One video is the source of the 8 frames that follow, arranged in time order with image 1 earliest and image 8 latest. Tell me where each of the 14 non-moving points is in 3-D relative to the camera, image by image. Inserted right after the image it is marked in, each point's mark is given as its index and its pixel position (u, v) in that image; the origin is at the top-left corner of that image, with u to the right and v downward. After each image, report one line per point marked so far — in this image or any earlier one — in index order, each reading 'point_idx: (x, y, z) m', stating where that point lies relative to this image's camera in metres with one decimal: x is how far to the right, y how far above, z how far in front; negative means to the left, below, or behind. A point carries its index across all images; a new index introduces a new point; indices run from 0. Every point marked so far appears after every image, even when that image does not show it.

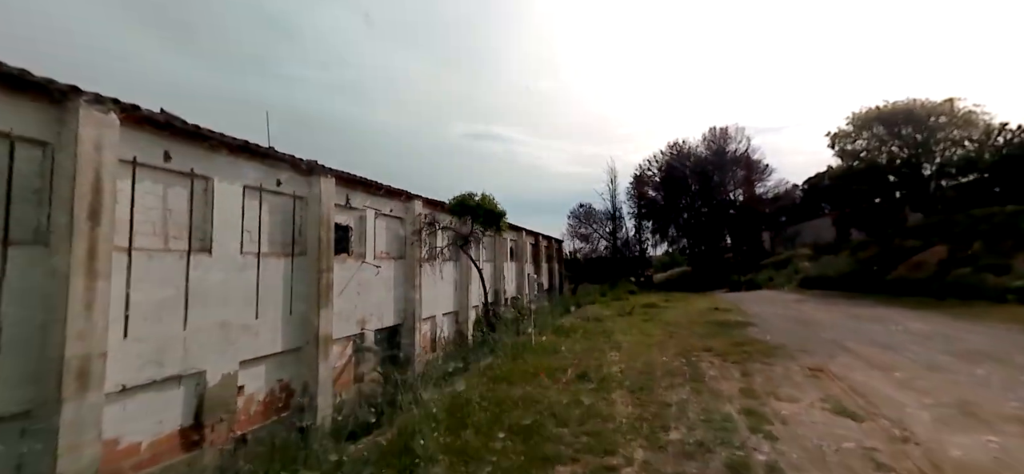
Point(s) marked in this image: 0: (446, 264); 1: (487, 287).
0: (-2.1, -0.9, +13.5) m
1: (-1.0, -2.1, +16.9) m
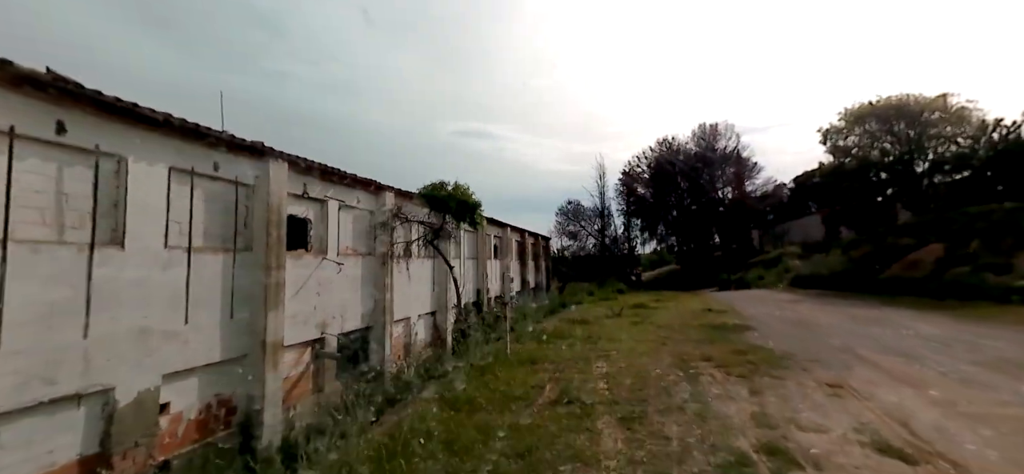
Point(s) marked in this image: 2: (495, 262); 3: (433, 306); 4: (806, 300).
0: (-2.7, -0.7, +12.5) m
1: (-1.7, -1.9, +15.9) m
2: (-0.8, -1.2, +19.0) m
3: (-2.5, -2.2, +13.1) m
4: (+10.8, -2.3, +15.4) m
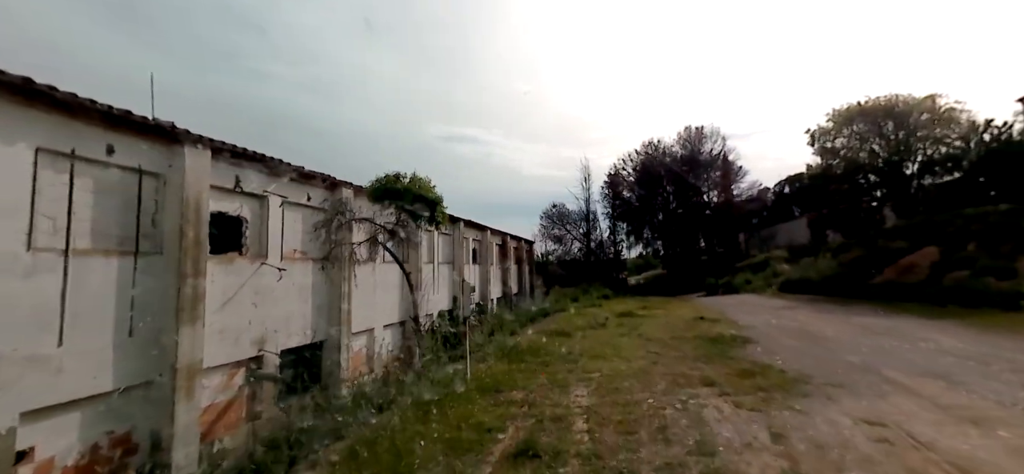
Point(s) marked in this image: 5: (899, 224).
0: (-3.4, -0.8, +11.3) m
1: (-2.5, -2.0, +14.8) m
2: (-1.6, -1.3, +17.9) m
3: (-3.2, -2.3, +11.9) m
4: (+10.1, -2.4, +14.6) m
5: (+18.4, +0.6, +19.9) m
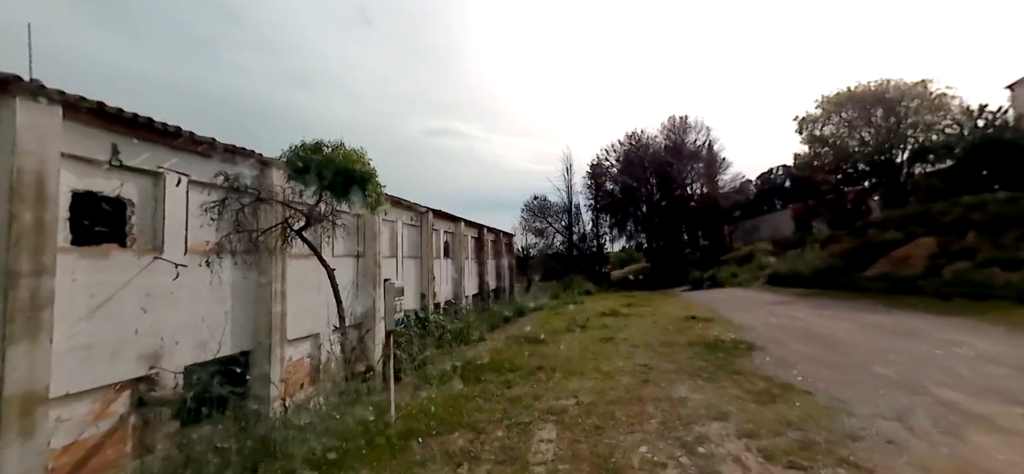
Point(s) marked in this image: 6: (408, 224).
0: (-4.1, -0.6, +9.8) m
1: (-3.3, -1.7, +13.3) m
2: (-2.6, -1.0, +16.4) m
3: (-3.9, -2.0, +10.4) m
4: (+9.2, -2.1, +13.6) m
5: (+17.3, +1.1, +19.2) m
6: (-3.4, +0.4, +13.5) m
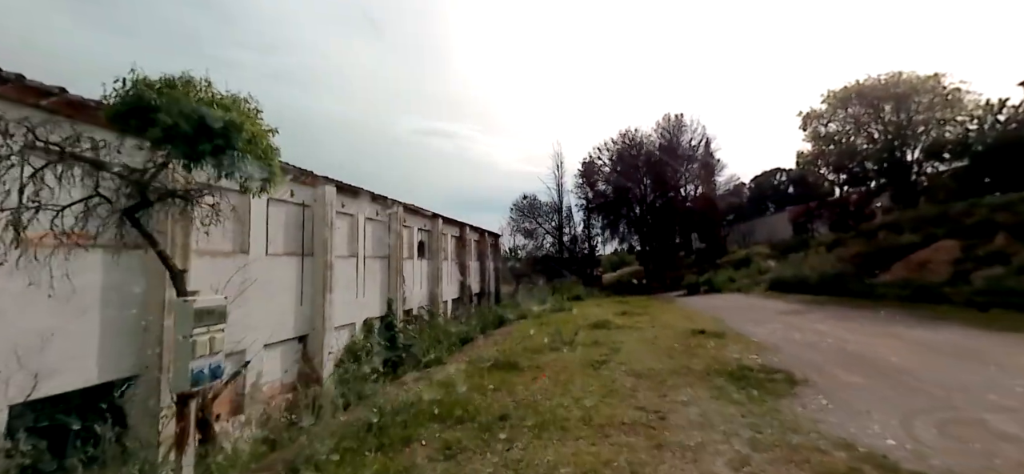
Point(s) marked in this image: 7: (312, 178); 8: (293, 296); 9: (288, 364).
0: (-4.6, -0.5, +8.0) m
1: (-3.9, -1.6, +11.5) m
2: (-3.3, -0.9, +14.7) m
3: (-4.5, -1.9, +8.7) m
4: (+8.6, -2.1, +12.1) m
5: (+16.6, +0.9, +17.8) m
6: (-4.0, +0.5, +11.8) m
7: (-3.8, +1.1, +8.3) m
8: (-4.5, -1.2, +8.7) m
9: (-4.6, -2.6, +8.6) m
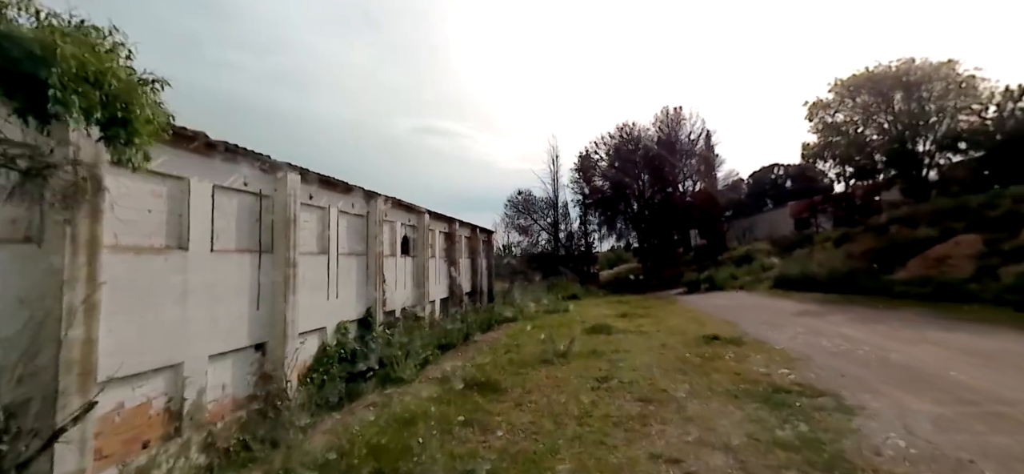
0: (-4.9, -0.3, +6.9) m
1: (-4.2, -1.5, +10.4) m
2: (-3.6, -0.8, +13.6) m
3: (-4.7, -1.8, +7.5) m
4: (+8.3, -1.9, +11.1) m
5: (+16.3, +1.1, +16.9) m
6: (-4.2, +0.6, +10.7) m
7: (-4.0, +1.2, +7.2) m
8: (-4.8, -1.1, +7.6) m
9: (-4.8, -2.5, +7.5) m
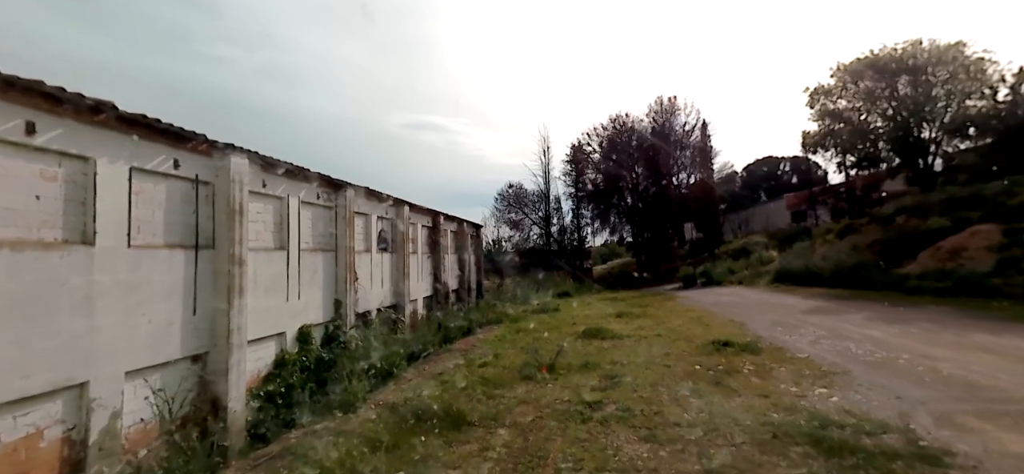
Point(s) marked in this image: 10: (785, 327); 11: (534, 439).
0: (-5.2, -0.2, +5.8) m
1: (-4.6, -1.4, +9.3) m
2: (-4.0, -0.6, +12.4) m
3: (-5.1, -1.7, +6.4) m
4: (+7.9, -1.7, +10.2) m
5: (+15.8, +1.5, +16.0) m
6: (-4.6, +0.8, +9.5) m
7: (-4.4, +1.3, +6.0) m
8: (-5.1, -1.0, +6.5) m
9: (-5.1, -2.4, +6.4) m
10: (+5.2, -1.7, +7.9) m
11: (+0.2, -1.6, +3.4) m
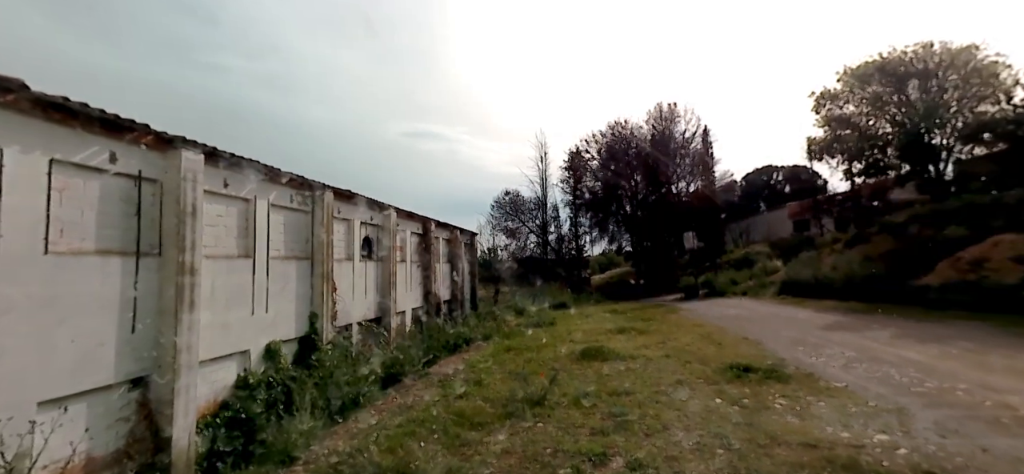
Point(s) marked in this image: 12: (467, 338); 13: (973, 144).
0: (-5.3, -0.3, +4.9) m
1: (-4.8, -1.5, +8.4) m
2: (-4.2, -0.8, +11.5) m
3: (-5.2, -1.8, +5.5) m
4: (+7.7, -1.9, +9.3) m
5: (+15.6, +1.1, +15.3) m
6: (-4.8, +0.7, +8.7) m
7: (-4.5, +1.3, +5.2) m
8: (-5.3, -1.1, +5.6) m
9: (-5.3, -2.4, +5.5) m
10: (+5.0, -1.8, +7.1) m
11: (0.0, -1.6, +2.5) m
12: (-1.7, -3.1, +12.3) m
13: (+18.1, +3.7, +16.8) m
